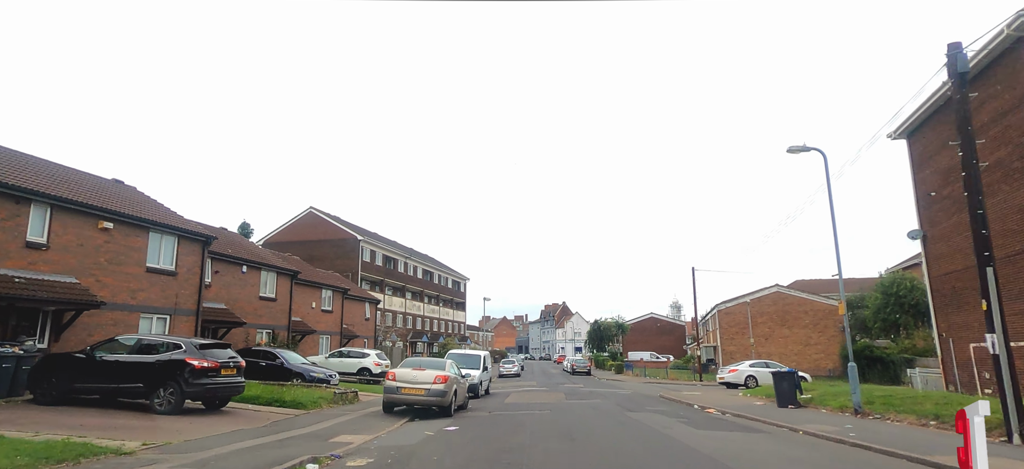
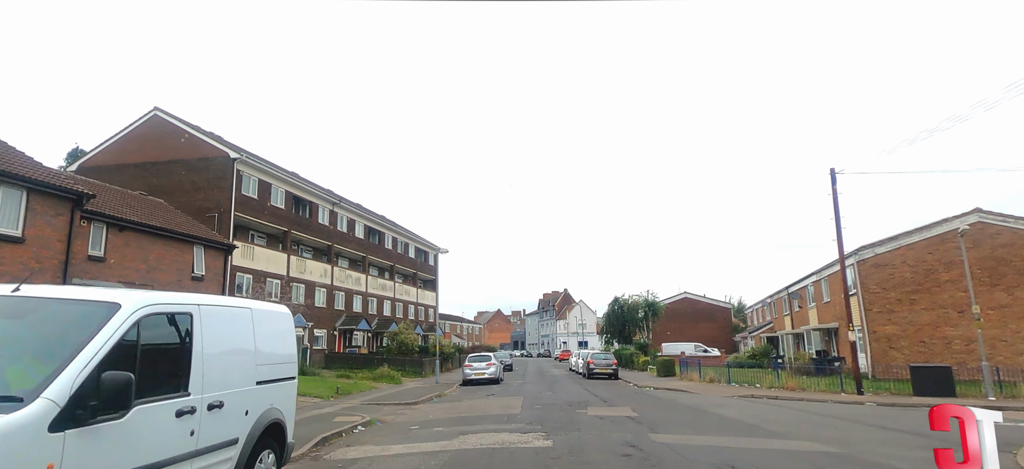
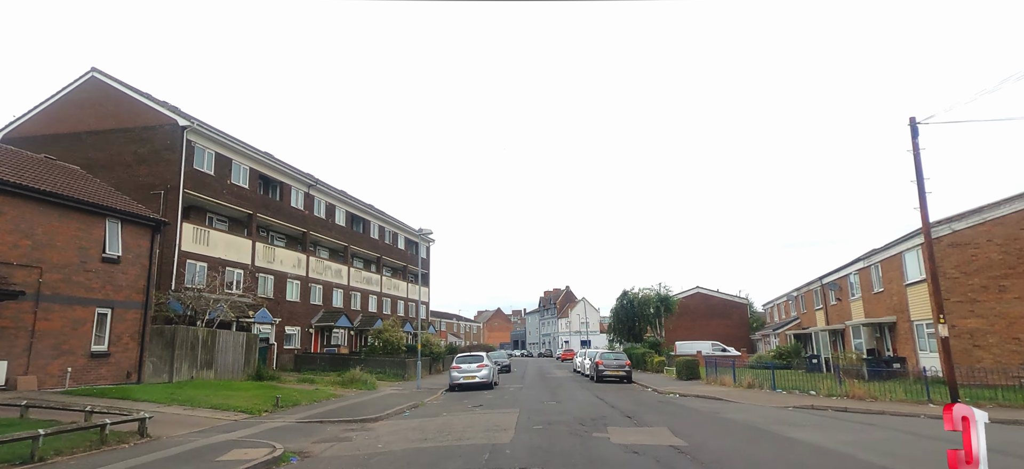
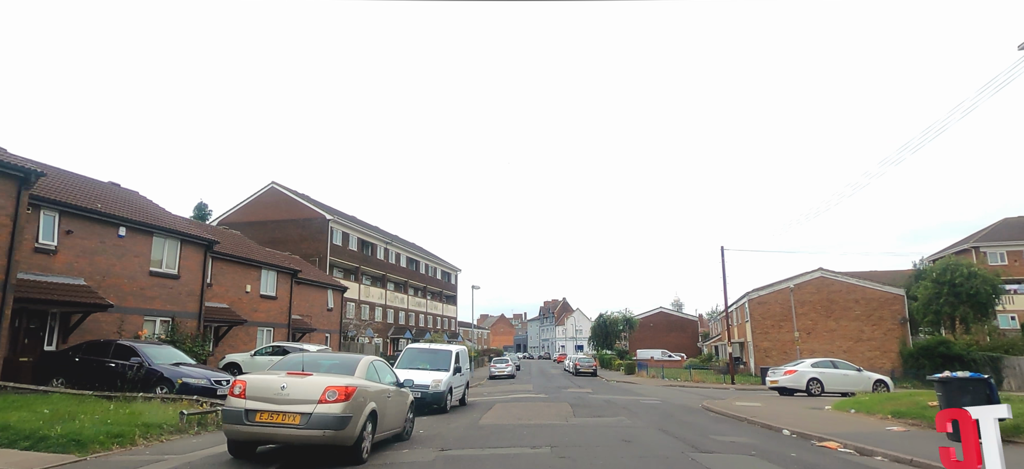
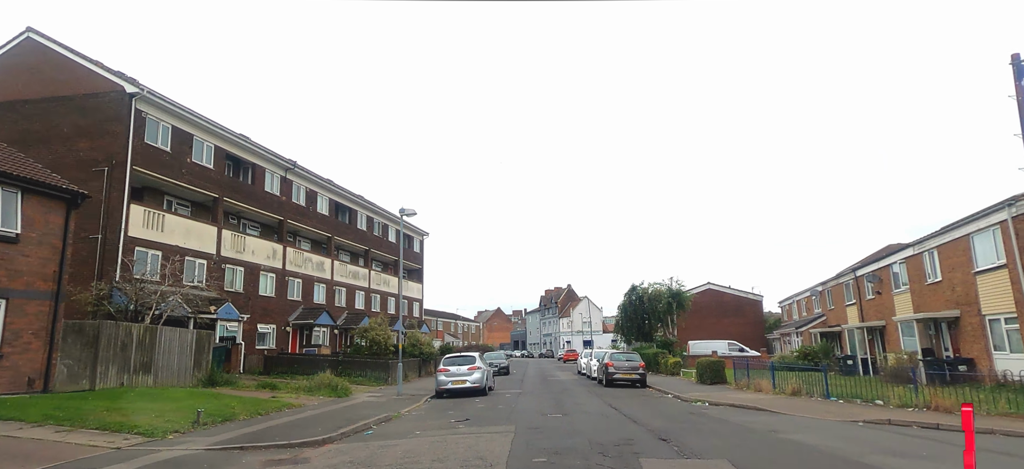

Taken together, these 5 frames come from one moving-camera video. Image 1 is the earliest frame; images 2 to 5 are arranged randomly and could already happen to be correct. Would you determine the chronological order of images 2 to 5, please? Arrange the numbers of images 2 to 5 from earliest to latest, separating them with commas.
4, 2, 3, 5
